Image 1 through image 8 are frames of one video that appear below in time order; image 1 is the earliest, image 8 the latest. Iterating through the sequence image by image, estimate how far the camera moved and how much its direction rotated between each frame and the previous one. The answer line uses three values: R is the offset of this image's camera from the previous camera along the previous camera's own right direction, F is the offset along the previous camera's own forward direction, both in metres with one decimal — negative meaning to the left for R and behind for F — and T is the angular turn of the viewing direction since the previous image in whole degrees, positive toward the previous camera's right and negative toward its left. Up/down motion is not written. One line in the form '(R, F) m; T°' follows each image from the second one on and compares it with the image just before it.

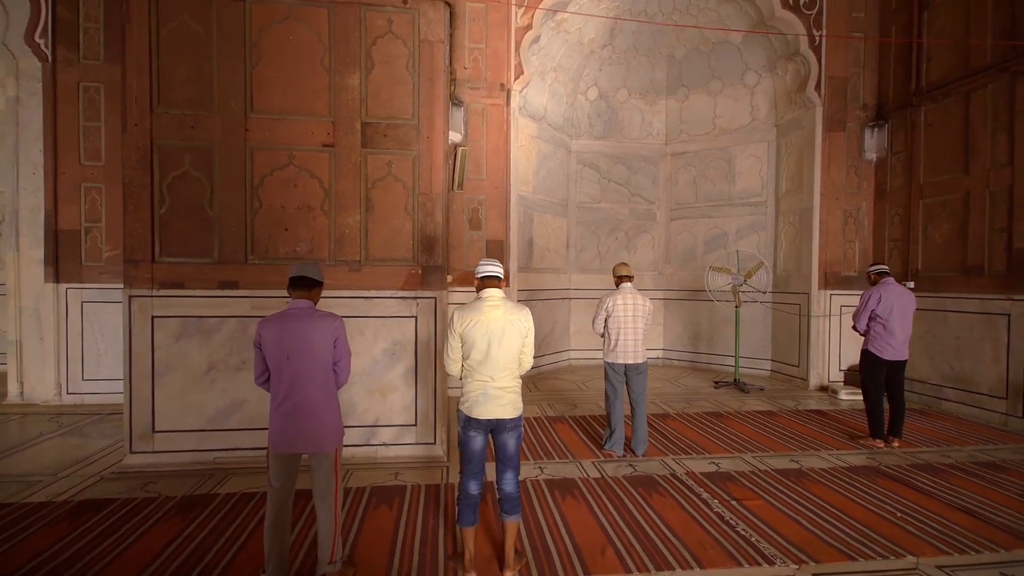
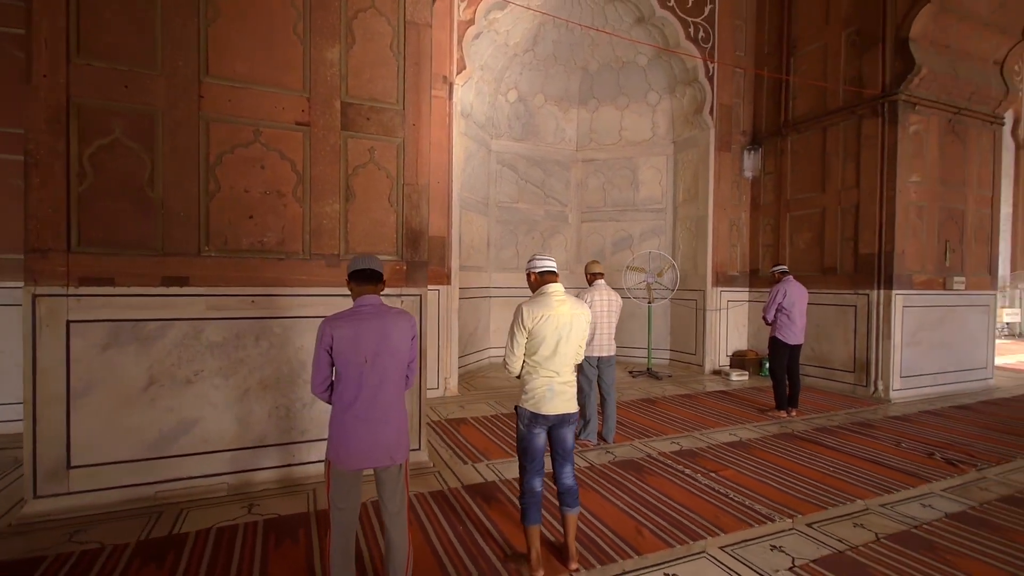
(-0.9, +0.1) m; +16°
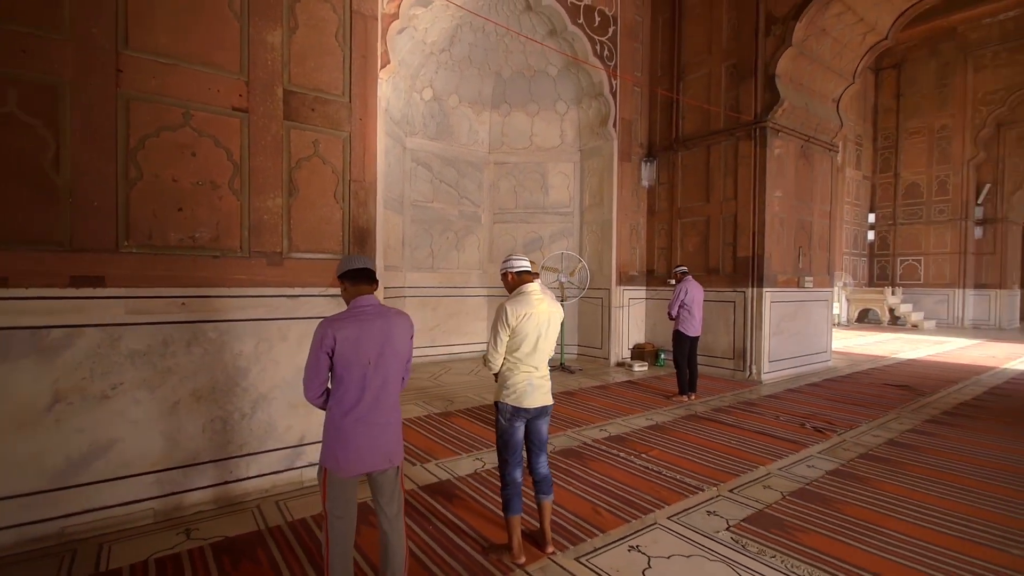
(-0.4, 0.0) m; +13°
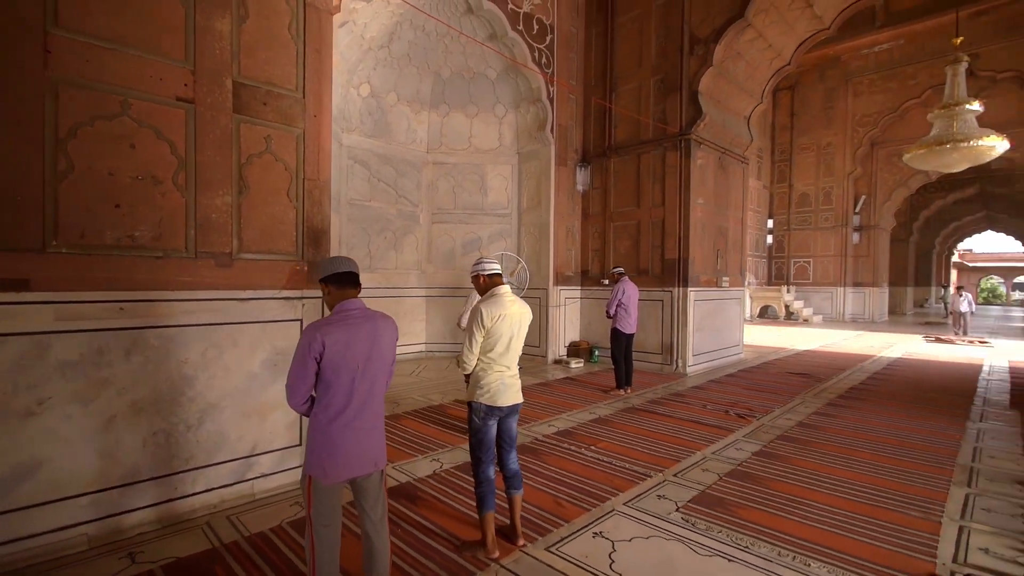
(-0.2, -0.1) m; +9°
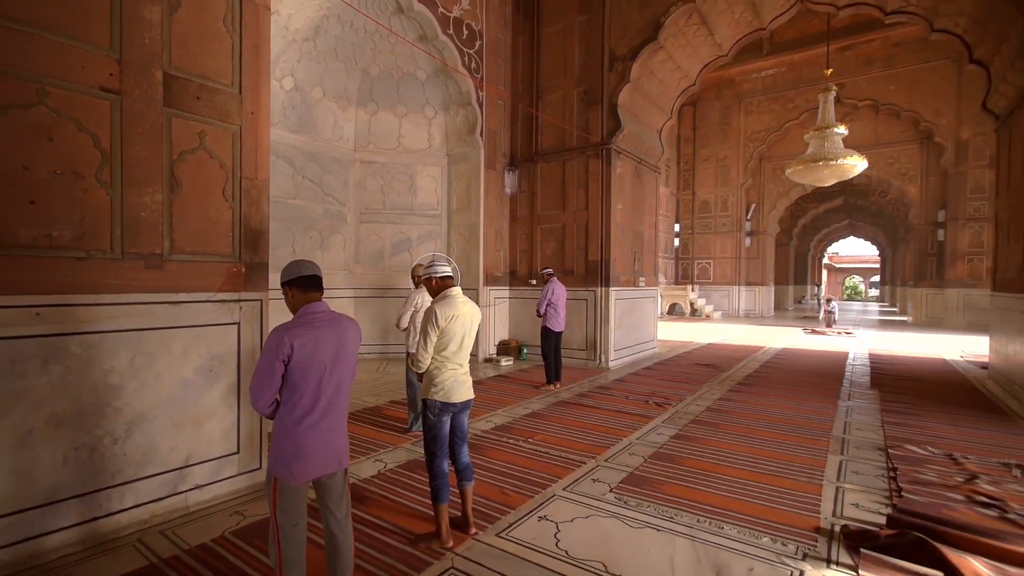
(-0.2, -0.1) m; +9°
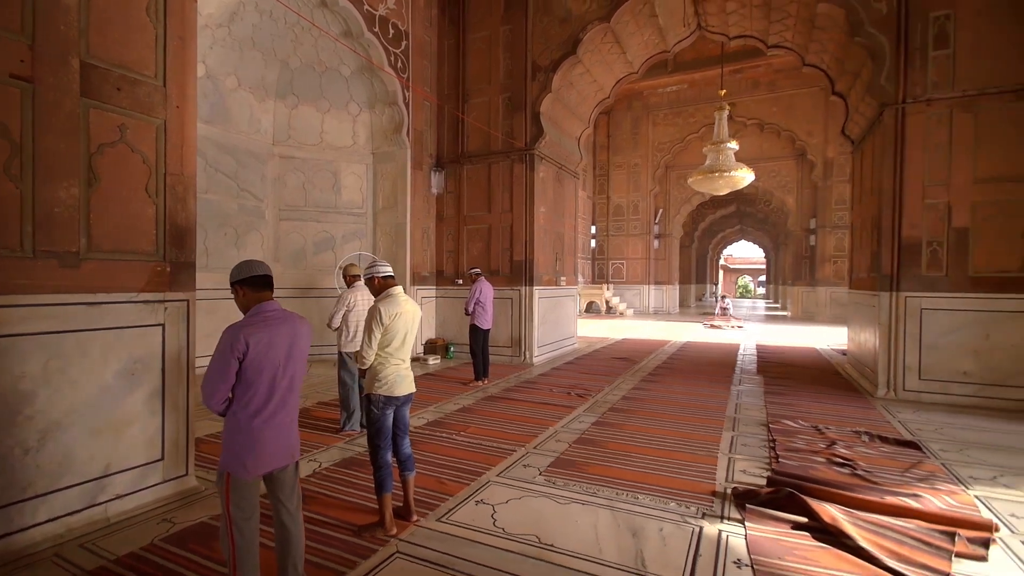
(-0.1, -0.2) m; +9°
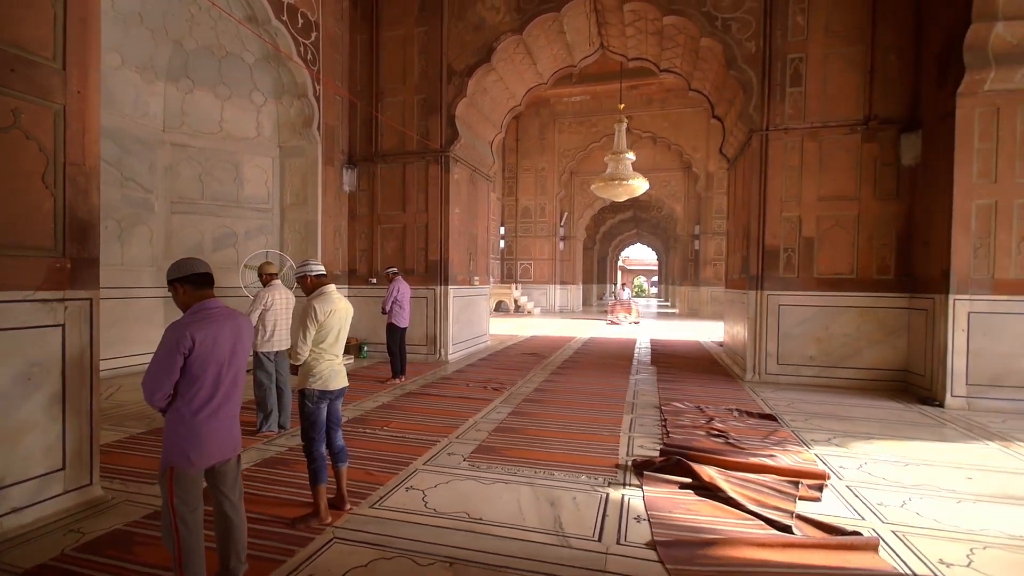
(-0.1, -0.2) m; +11°
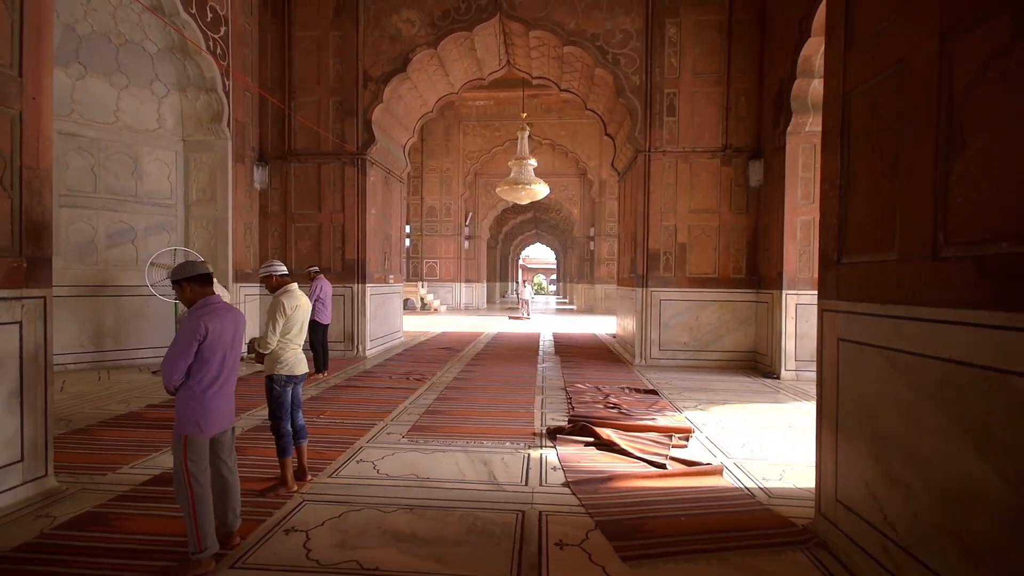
(-0.3, -0.6) m; +12°
